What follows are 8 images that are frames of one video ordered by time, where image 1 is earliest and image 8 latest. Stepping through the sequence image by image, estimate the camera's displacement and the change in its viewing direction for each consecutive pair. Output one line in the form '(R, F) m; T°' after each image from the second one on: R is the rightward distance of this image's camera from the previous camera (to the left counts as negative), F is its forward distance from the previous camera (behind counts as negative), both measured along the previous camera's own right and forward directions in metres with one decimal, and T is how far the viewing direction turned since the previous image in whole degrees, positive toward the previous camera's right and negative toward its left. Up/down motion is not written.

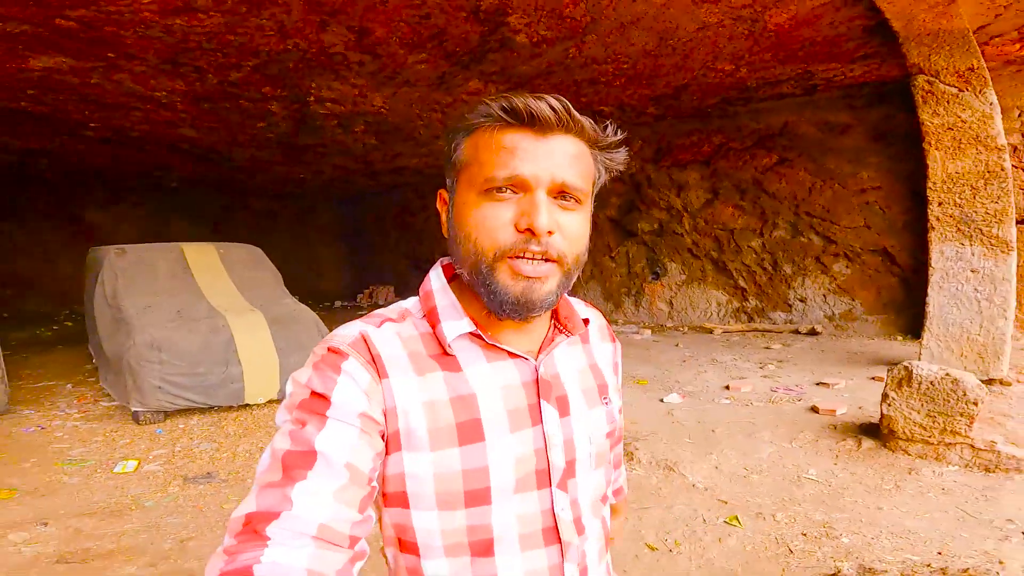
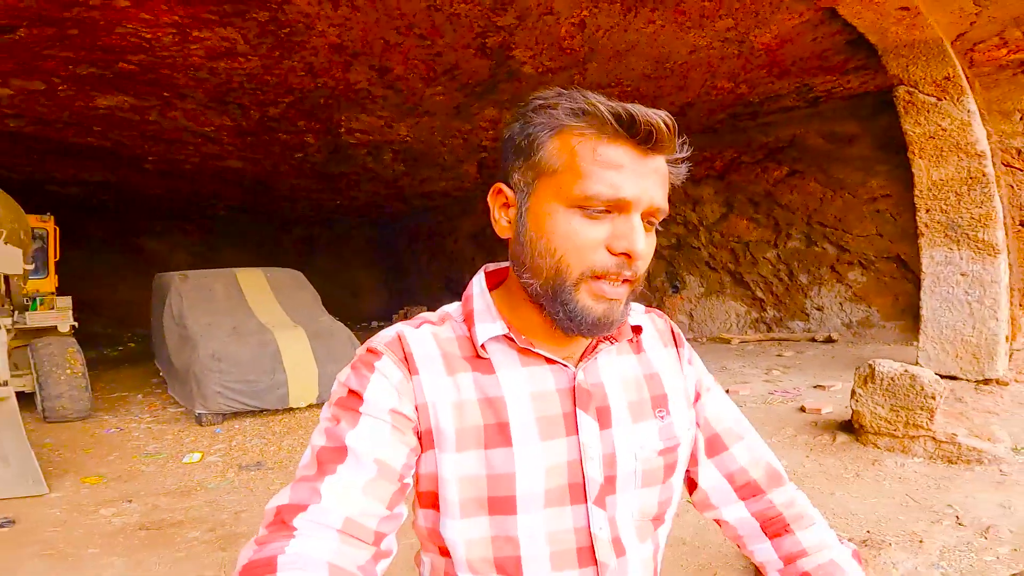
(+0.3, -0.3) m; -4°
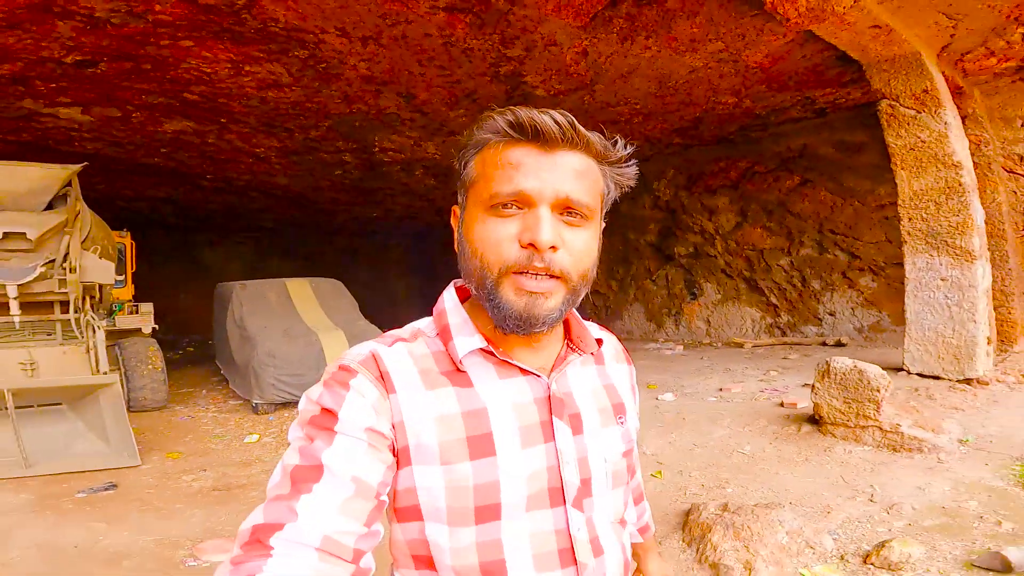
(+0.3, -0.4) m; -4°
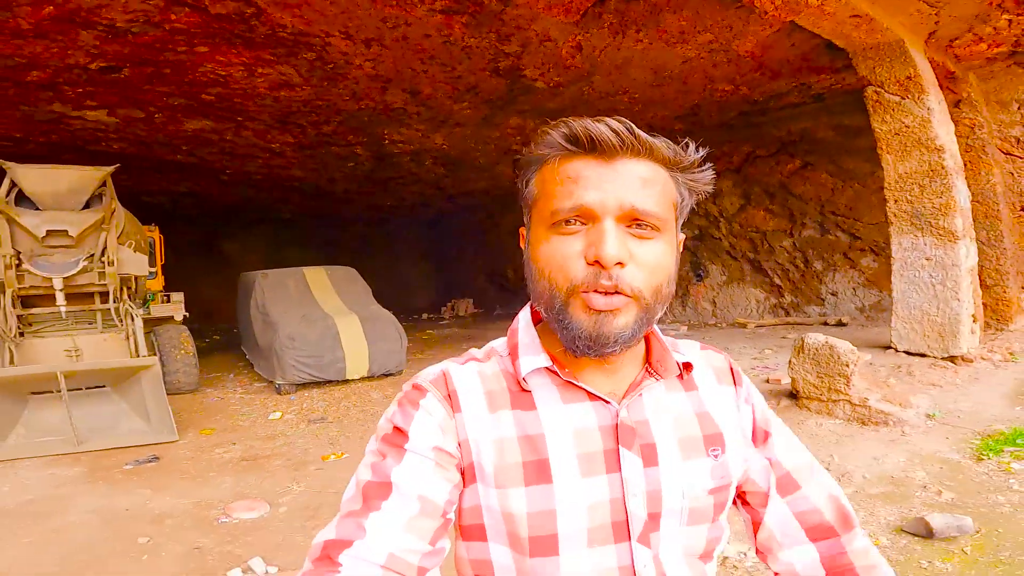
(+0.2, -0.3) m; -2°
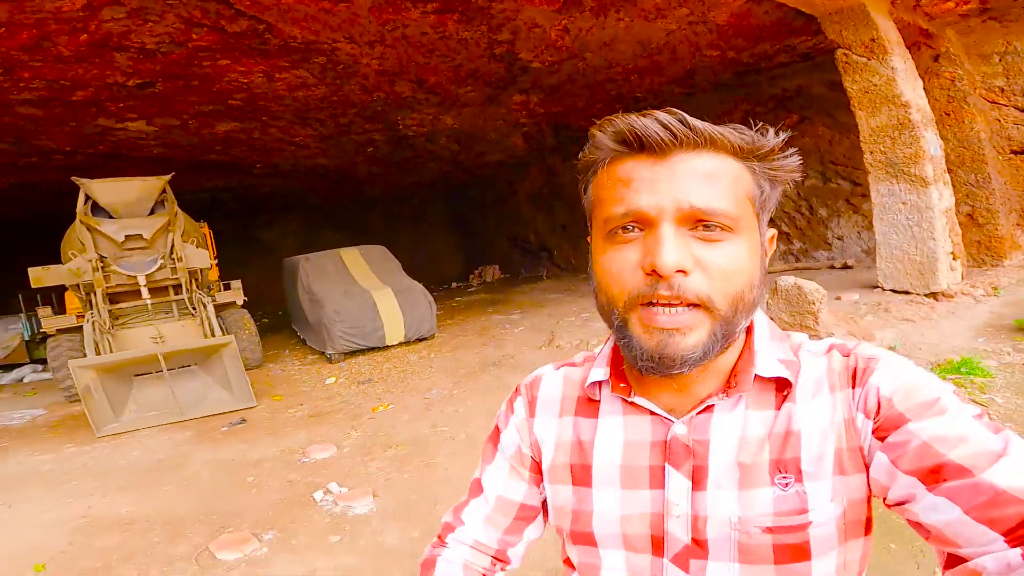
(+0.2, -0.6) m; -3°
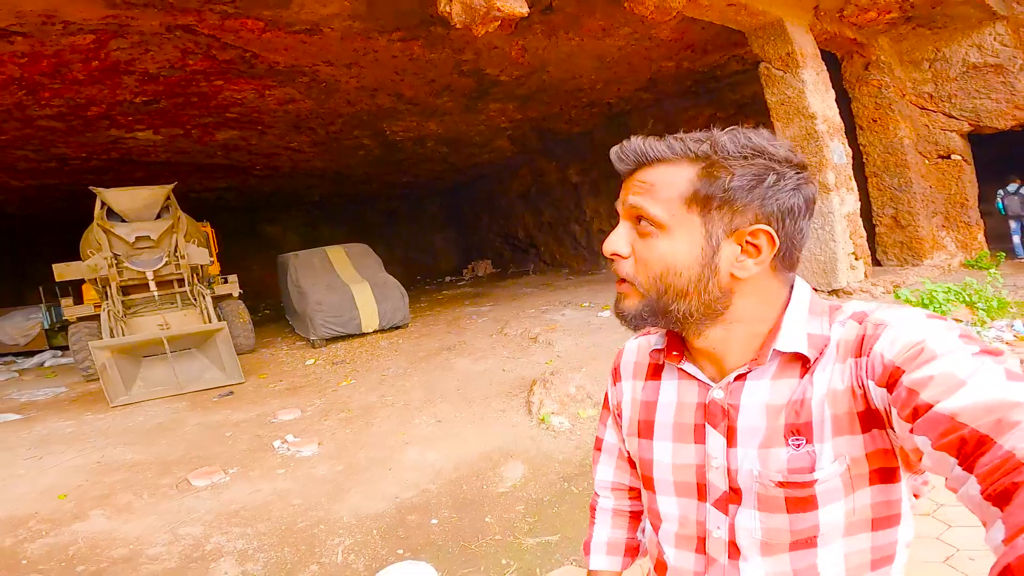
(+0.6, -0.7) m; -1°
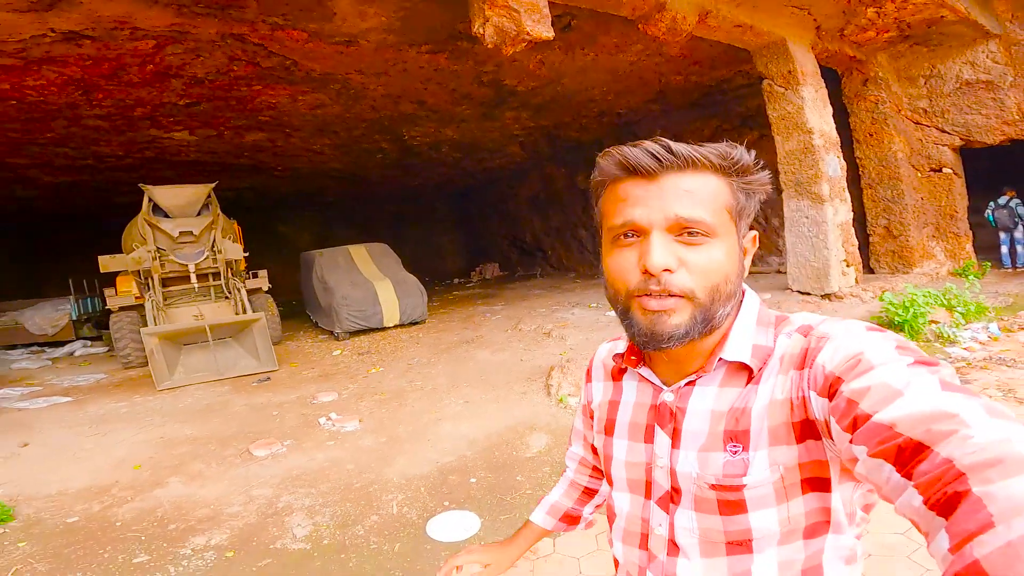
(-0.1, -0.4) m; 0°
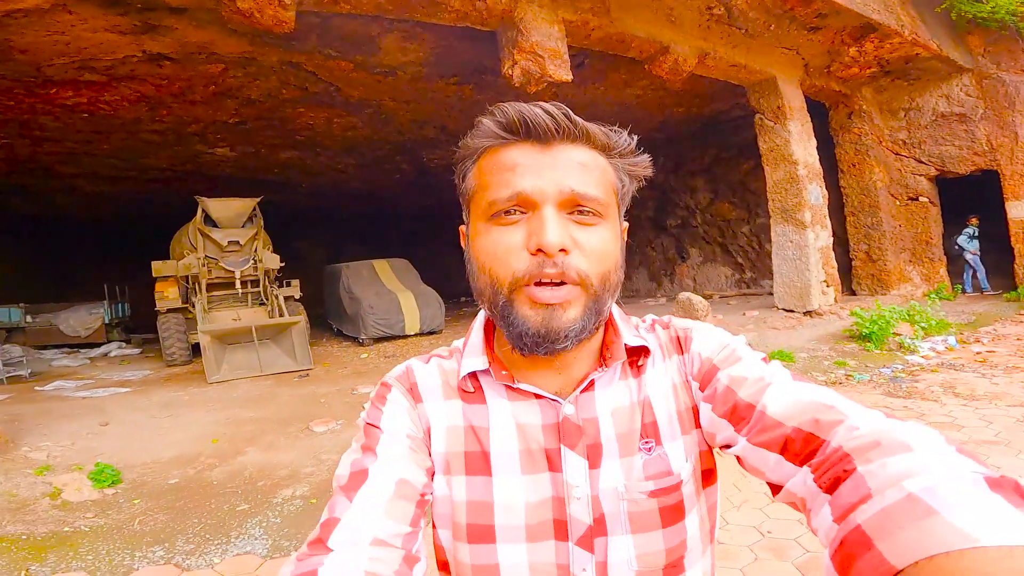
(-0.1, -0.6) m; 0°
